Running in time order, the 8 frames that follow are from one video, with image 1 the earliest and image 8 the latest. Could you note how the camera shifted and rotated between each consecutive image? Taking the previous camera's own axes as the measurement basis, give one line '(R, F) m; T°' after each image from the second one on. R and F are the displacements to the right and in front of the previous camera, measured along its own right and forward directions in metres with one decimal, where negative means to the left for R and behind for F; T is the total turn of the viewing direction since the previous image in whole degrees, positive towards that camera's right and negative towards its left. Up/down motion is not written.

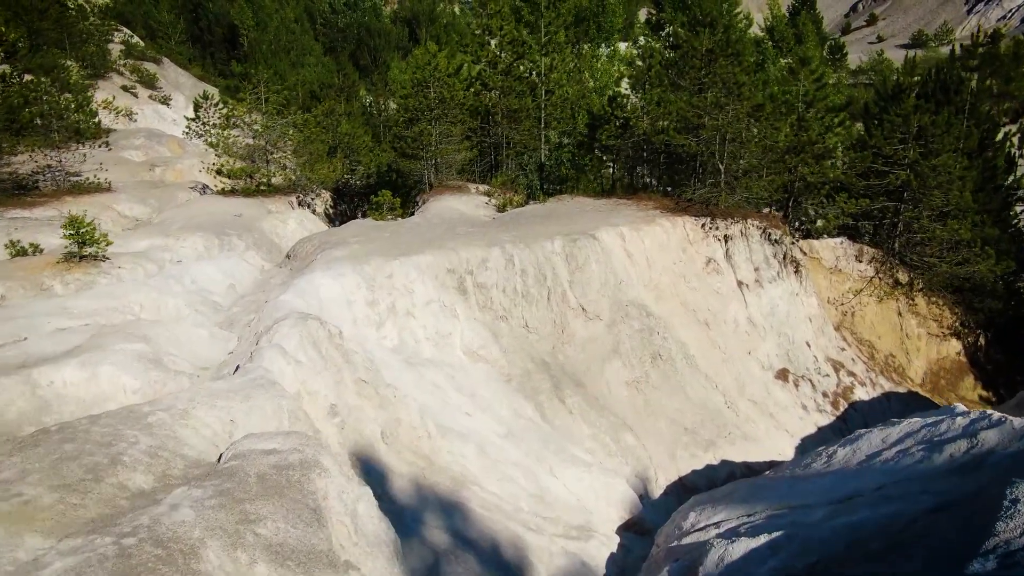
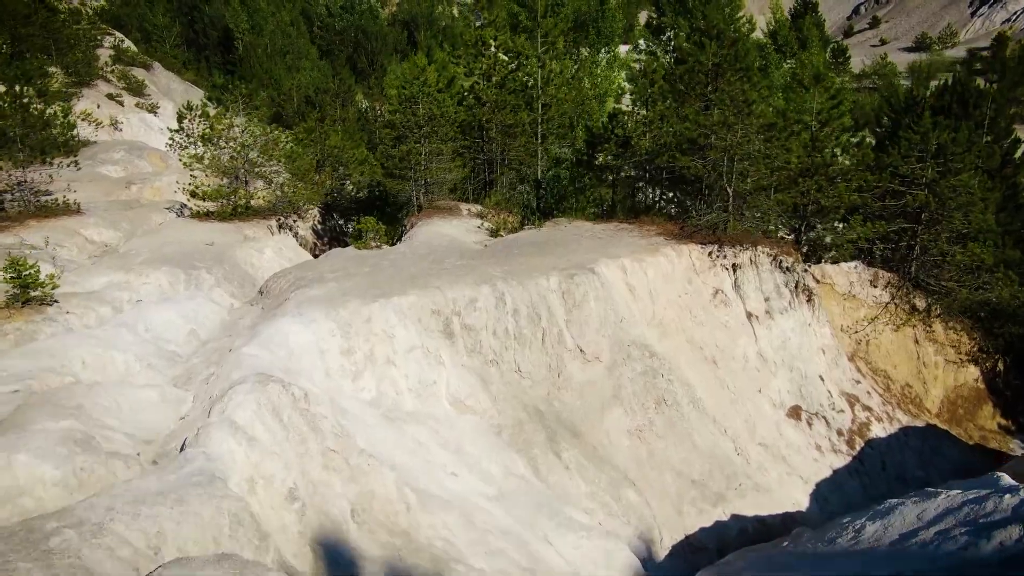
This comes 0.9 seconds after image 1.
(+0.2, +1.6) m; 0°
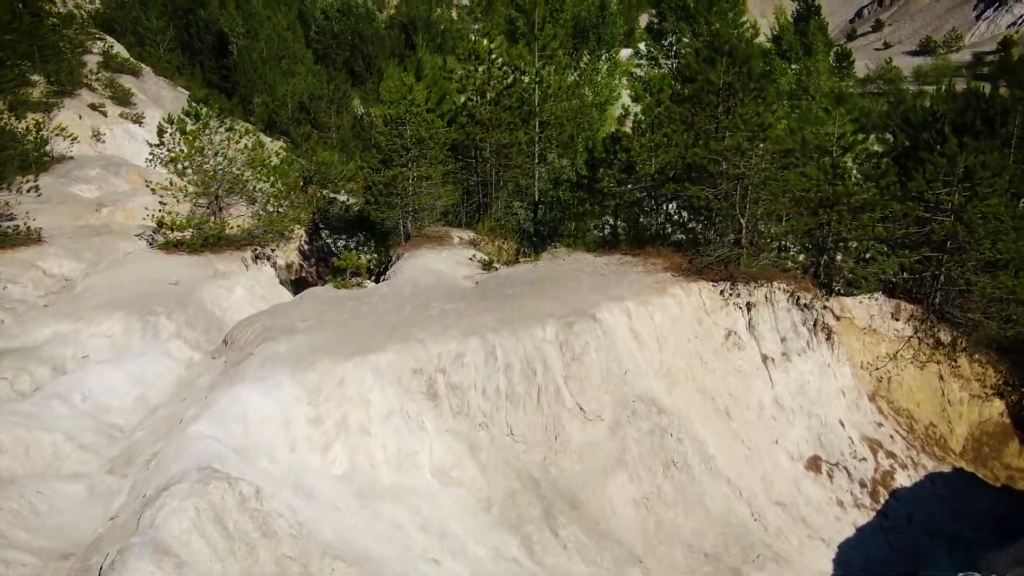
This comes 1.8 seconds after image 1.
(+0.1, +1.9) m; 0°
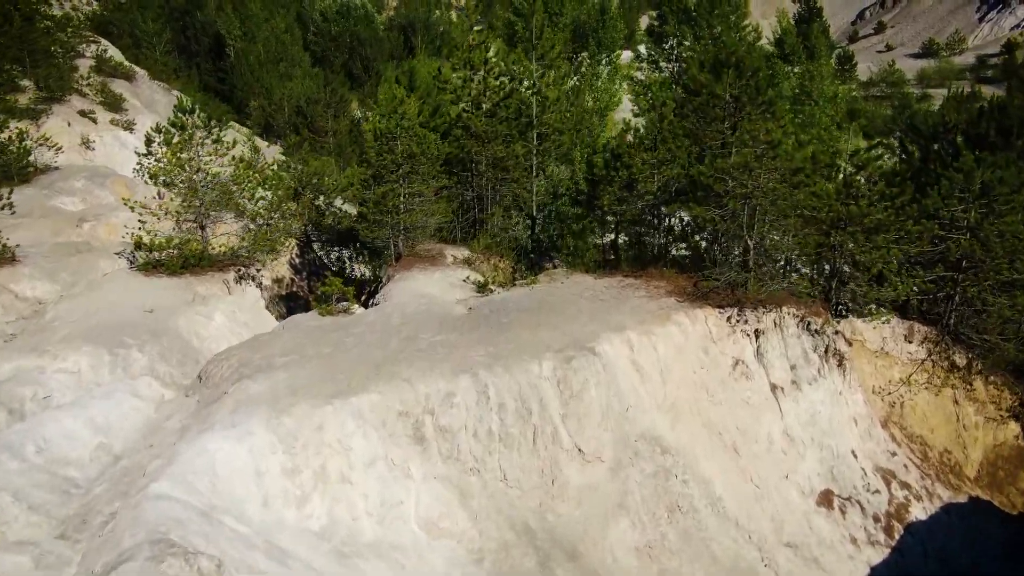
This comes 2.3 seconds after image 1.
(+0.1, +1.1) m; 0°
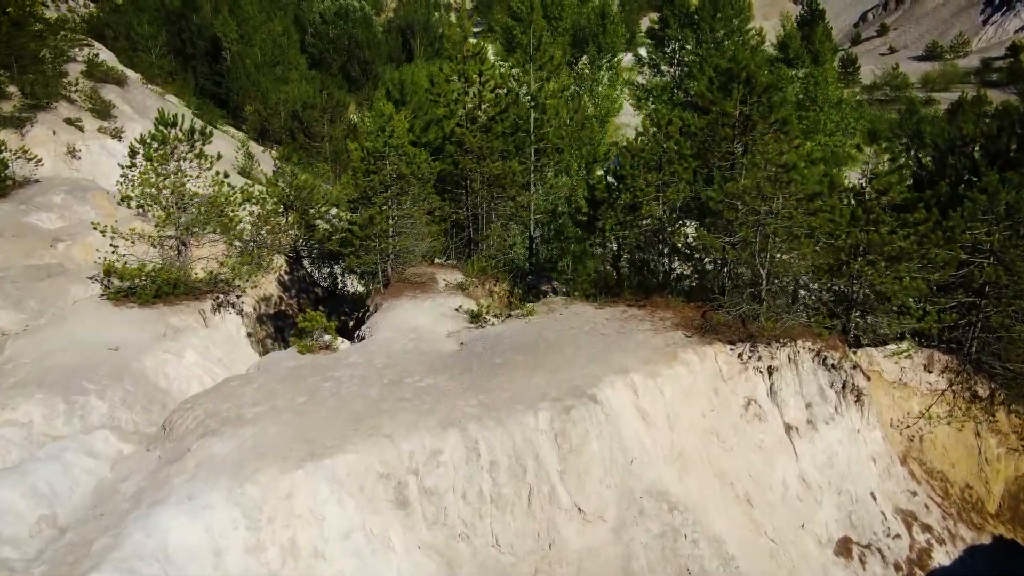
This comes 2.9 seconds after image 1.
(+0.1, +1.4) m; 0°
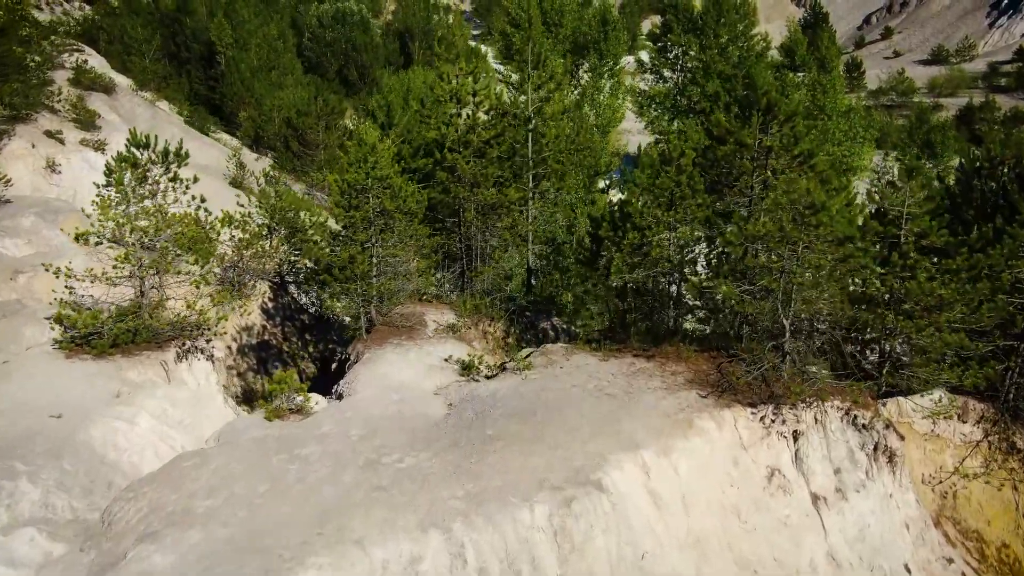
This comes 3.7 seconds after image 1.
(+0.1, +1.9) m; 0°
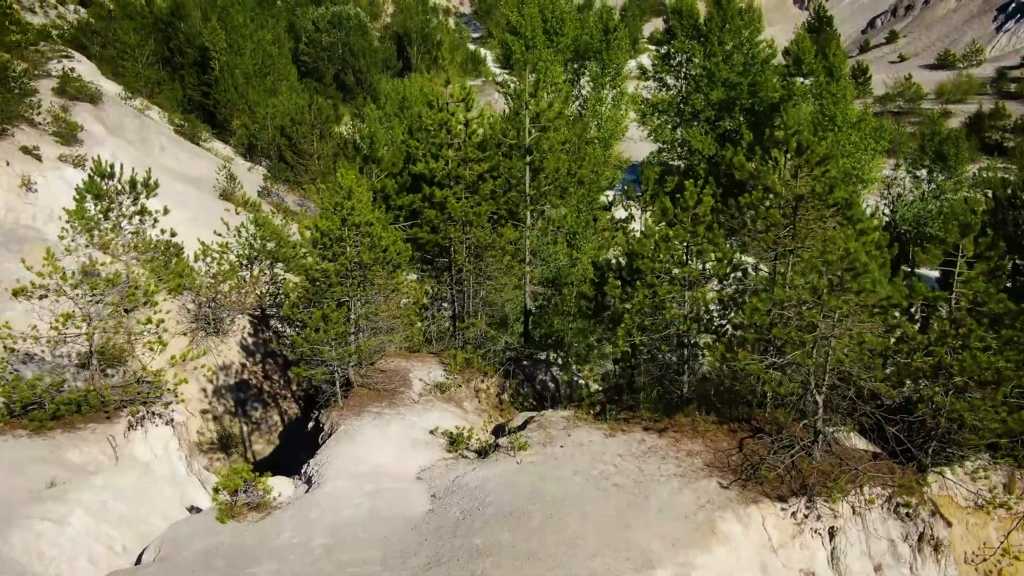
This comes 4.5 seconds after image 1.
(+0.1, +2.1) m; 0°
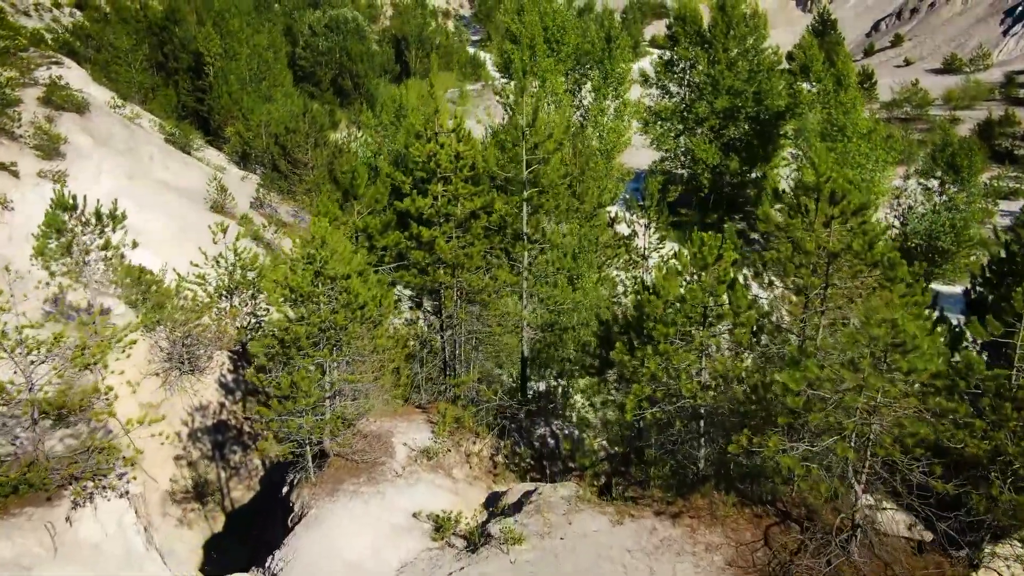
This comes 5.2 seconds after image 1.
(+0.1, +1.9) m; 0°
